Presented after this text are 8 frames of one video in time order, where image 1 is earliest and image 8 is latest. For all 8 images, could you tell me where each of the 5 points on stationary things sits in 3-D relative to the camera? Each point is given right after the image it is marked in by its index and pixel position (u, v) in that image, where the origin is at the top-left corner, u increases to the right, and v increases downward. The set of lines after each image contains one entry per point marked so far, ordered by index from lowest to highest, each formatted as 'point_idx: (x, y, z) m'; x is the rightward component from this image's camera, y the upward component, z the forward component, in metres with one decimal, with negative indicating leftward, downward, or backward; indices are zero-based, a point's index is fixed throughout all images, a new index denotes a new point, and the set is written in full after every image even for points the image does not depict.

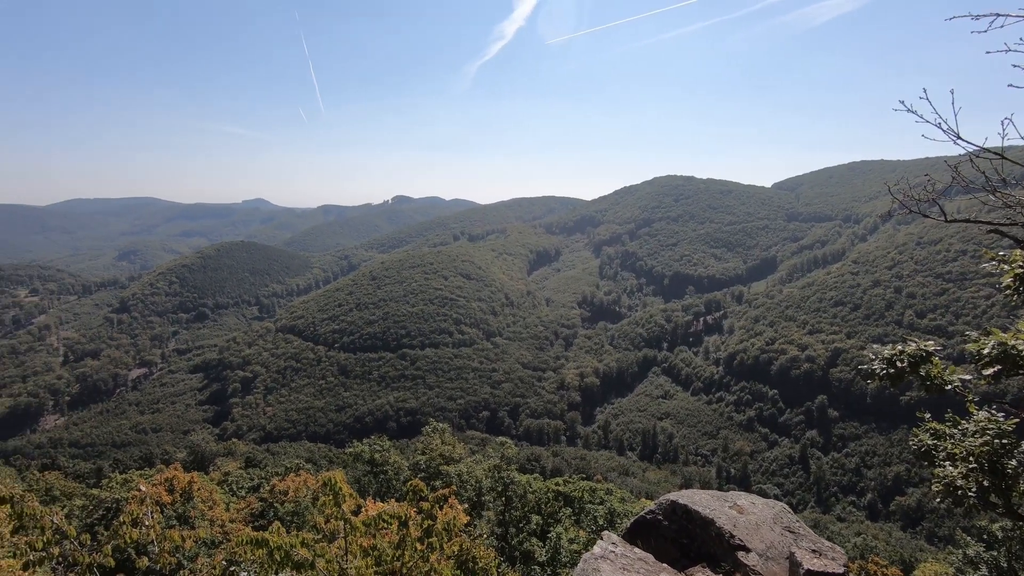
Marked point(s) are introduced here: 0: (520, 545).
0: (+0.4, -9.1, +16.0) m
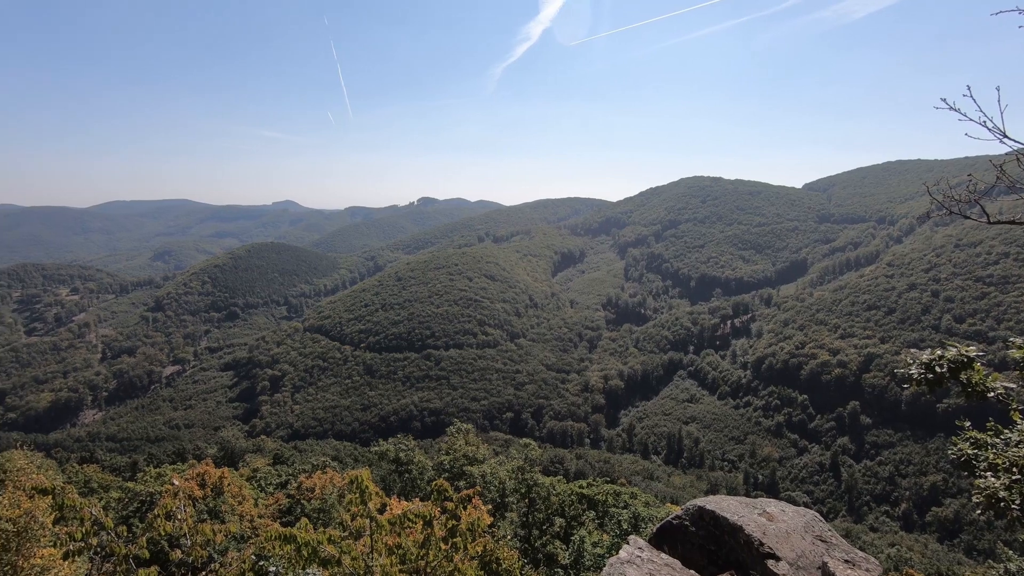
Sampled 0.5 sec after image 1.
0: (+1.2, -9.1, +16.0) m
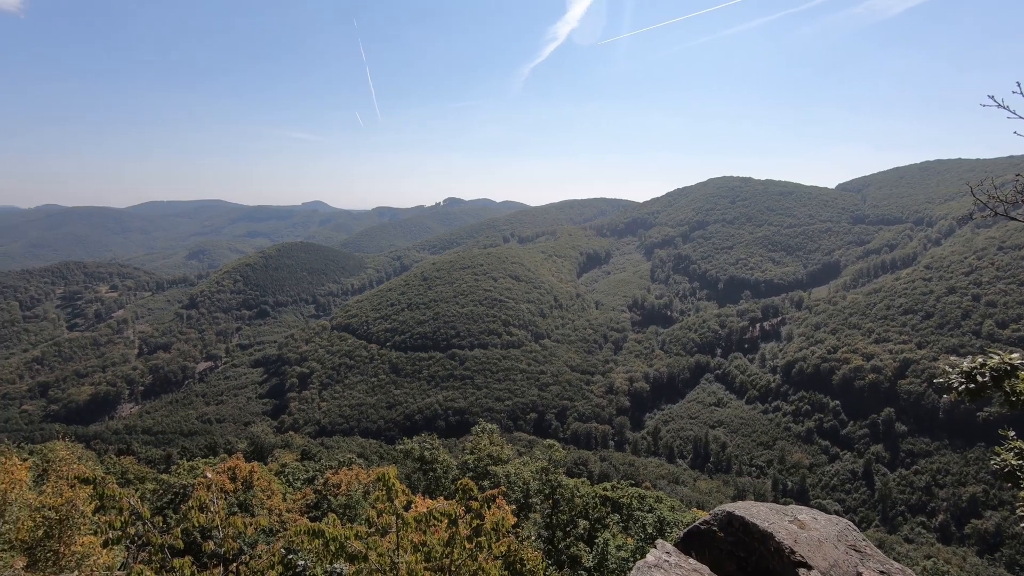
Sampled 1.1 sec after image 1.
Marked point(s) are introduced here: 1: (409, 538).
0: (+2.0, -9.2, +15.9) m
1: (-2.6, -6.2, +11.3) m
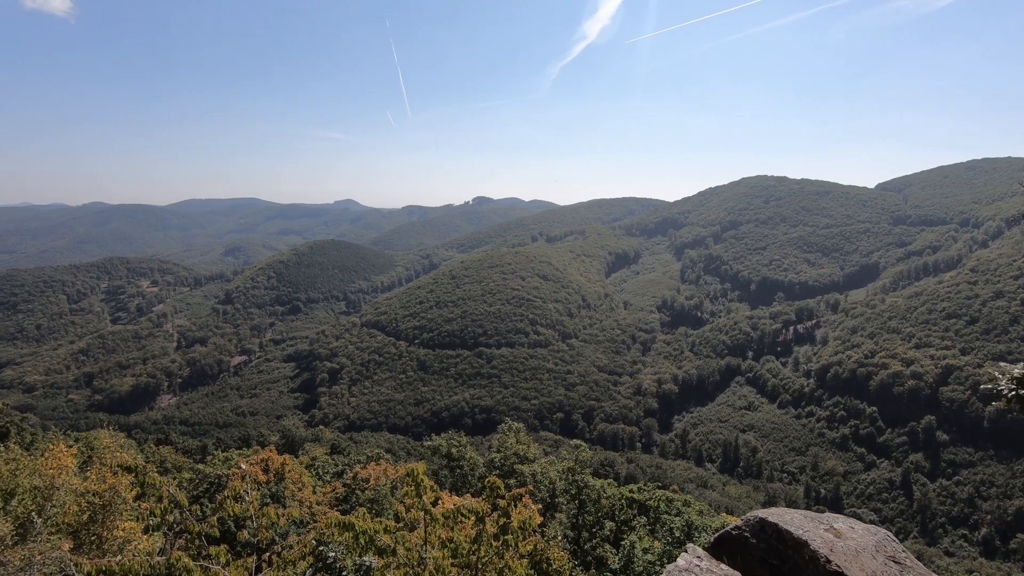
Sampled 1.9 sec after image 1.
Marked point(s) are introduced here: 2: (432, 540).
0: (+2.9, -9.2, +15.8) m
1: (-1.9, -6.2, +11.4) m
2: (-2.0, -6.3, +11.2) m
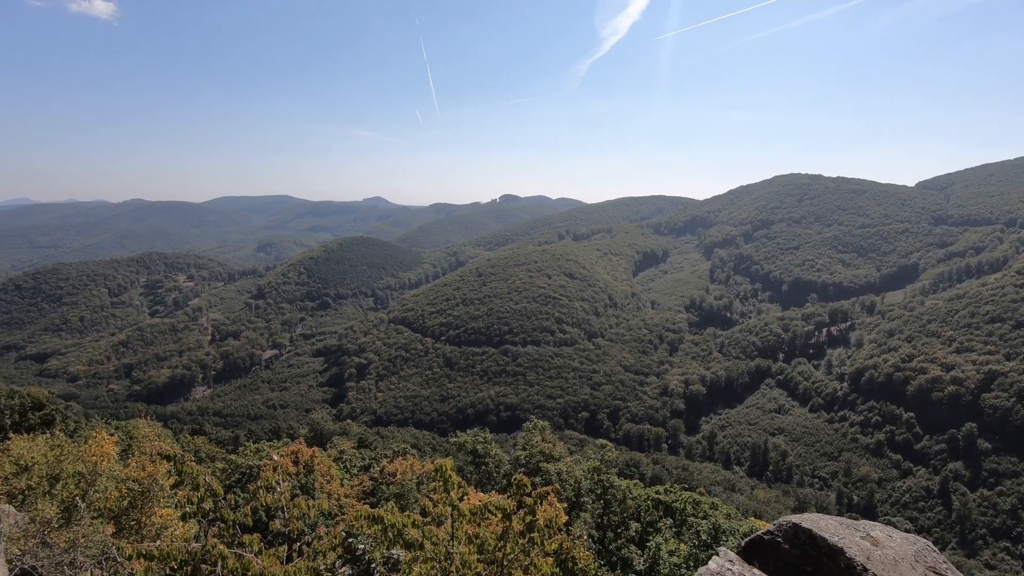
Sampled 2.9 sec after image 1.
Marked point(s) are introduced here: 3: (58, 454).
0: (+3.7, -9.1, +15.7) m
1: (-1.2, -6.1, +11.5) m
2: (-1.3, -6.2, +11.3) m
3: (-16.3, -5.9, +16.3) m
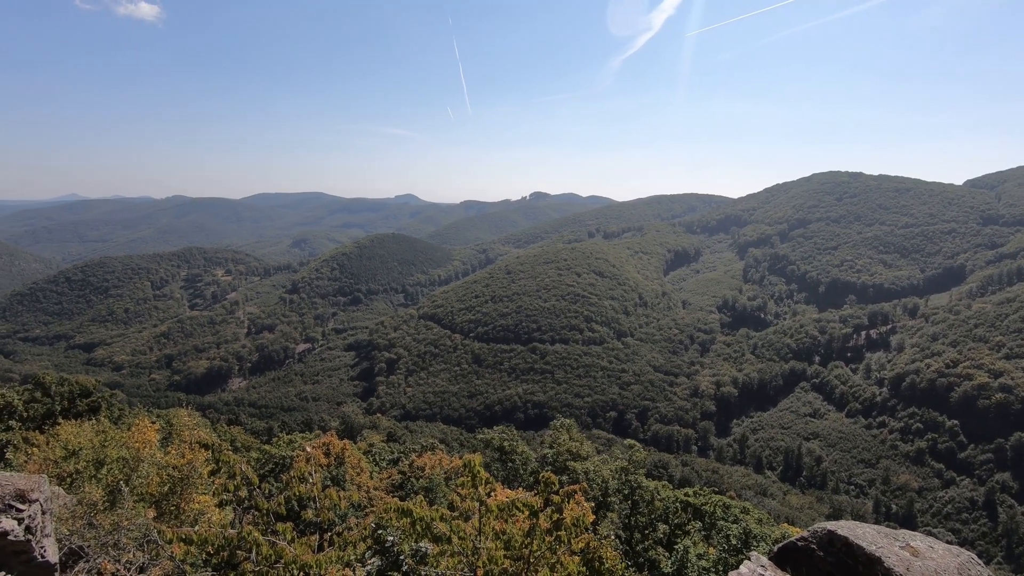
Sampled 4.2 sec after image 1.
0: (+4.5, -9.1, +15.5) m
1: (-0.5, -6.0, +11.5) m
2: (-0.6, -6.1, +11.4) m
3: (-15.4, -5.6, +17.0) m
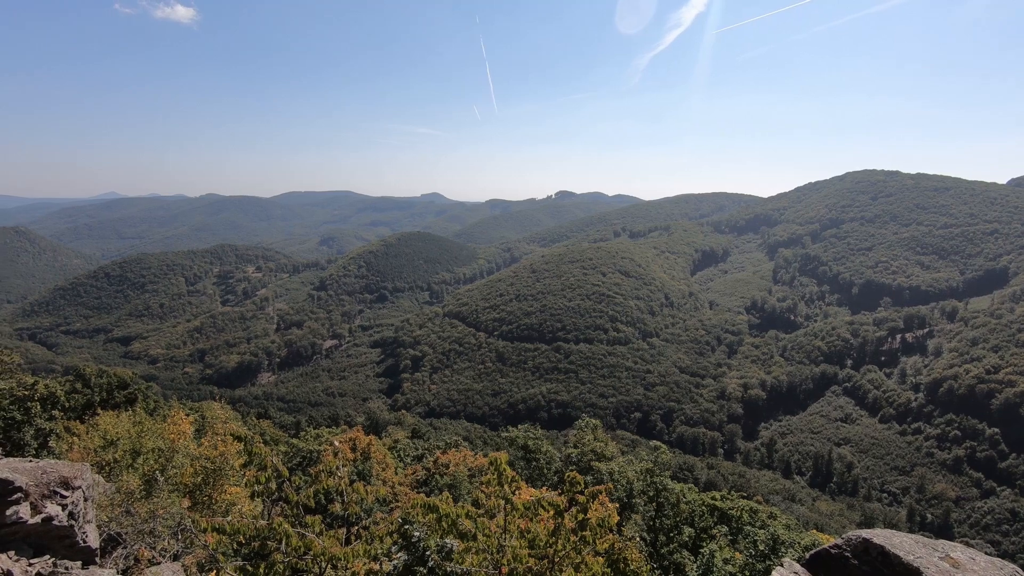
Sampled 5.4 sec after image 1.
0: (+5.3, -9.1, +15.4) m
1: (+0.1, -6.0, +11.6) m
2: (0.0, -6.1, +11.4) m
3: (-14.5, -5.5, +17.5) m
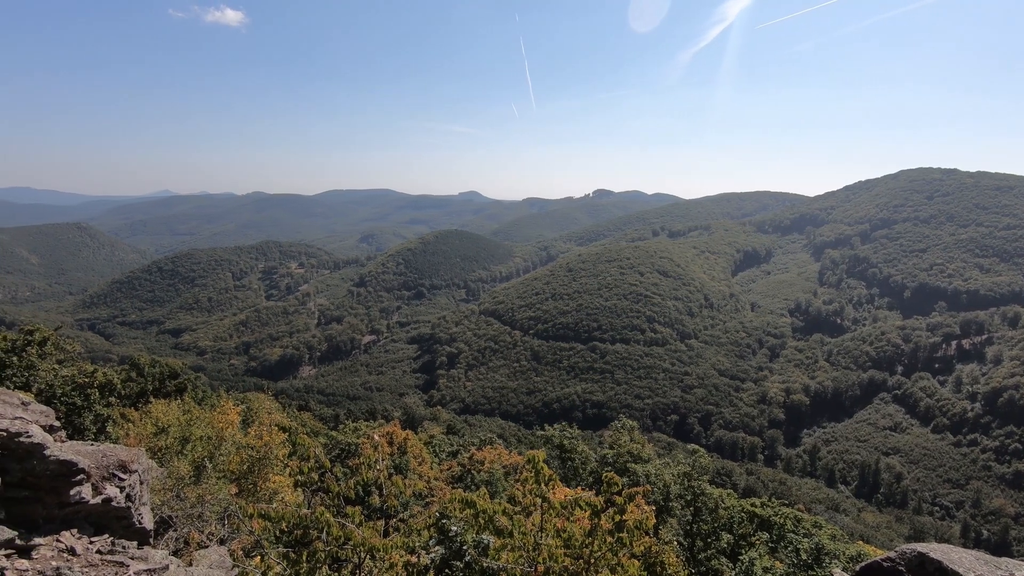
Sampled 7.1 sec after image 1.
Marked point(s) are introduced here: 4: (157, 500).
0: (+6.4, -9.1, +15.1) m
1: (+1.1, -6.0, +11.6) m
2: (+0.9, -6.0, +11.4) m
3: (-13.3, -5.2, +18.3) m
4: (-9.7, -5.8, +12.4) m
